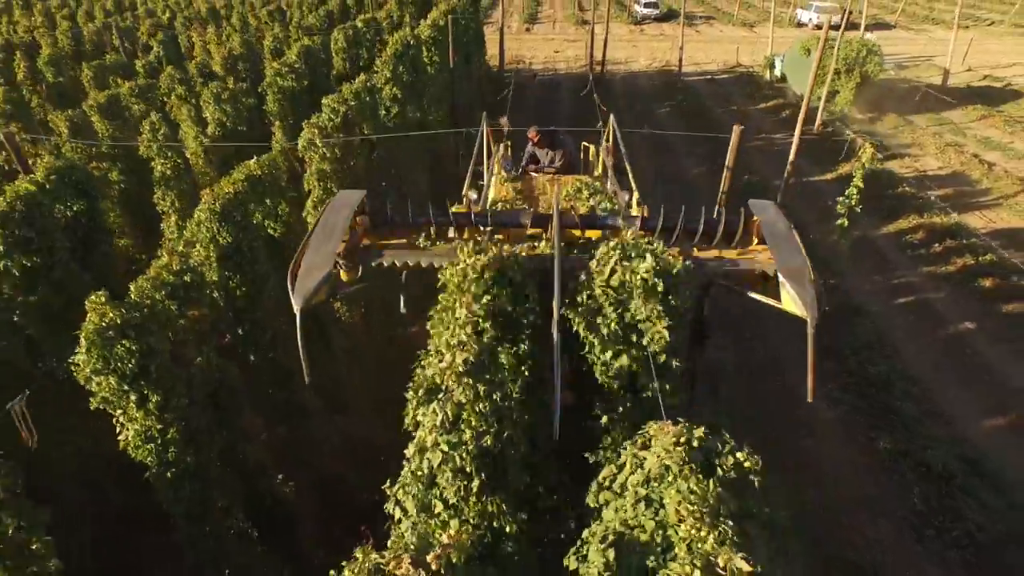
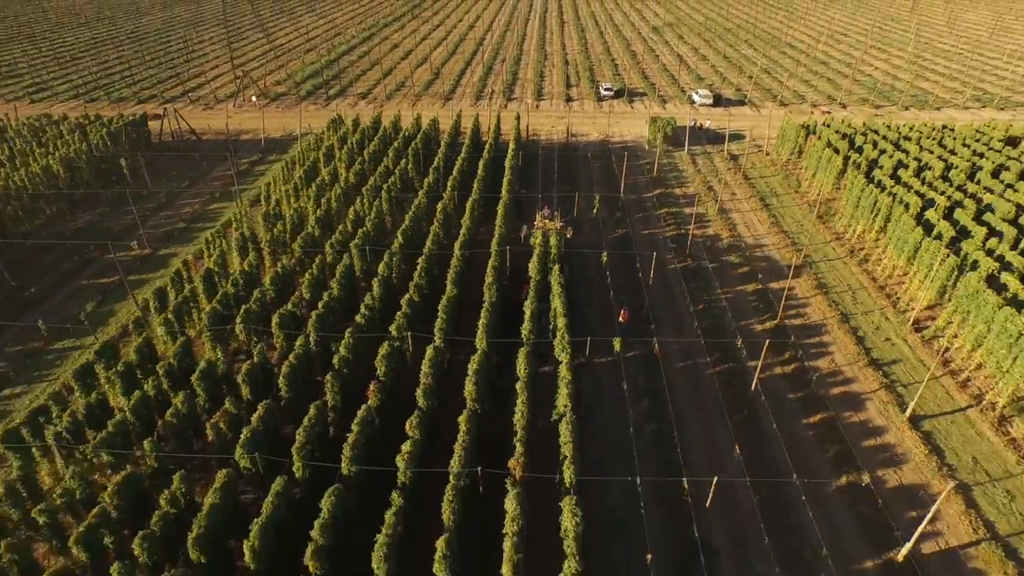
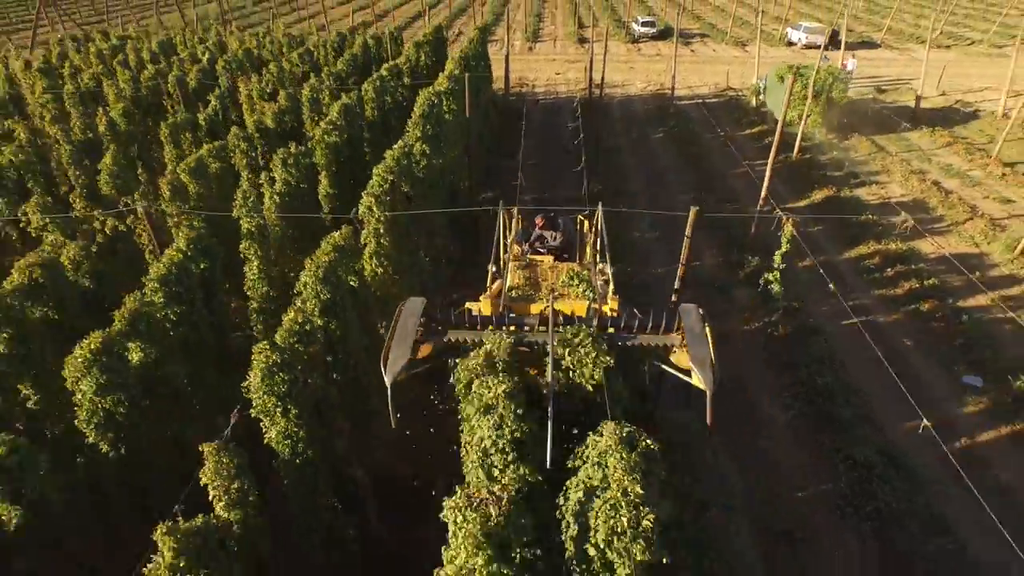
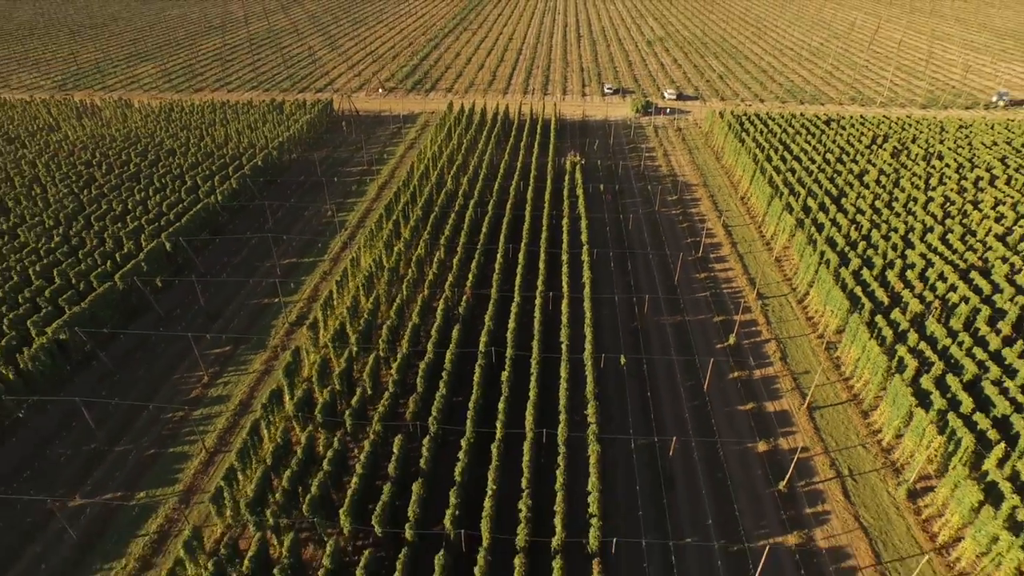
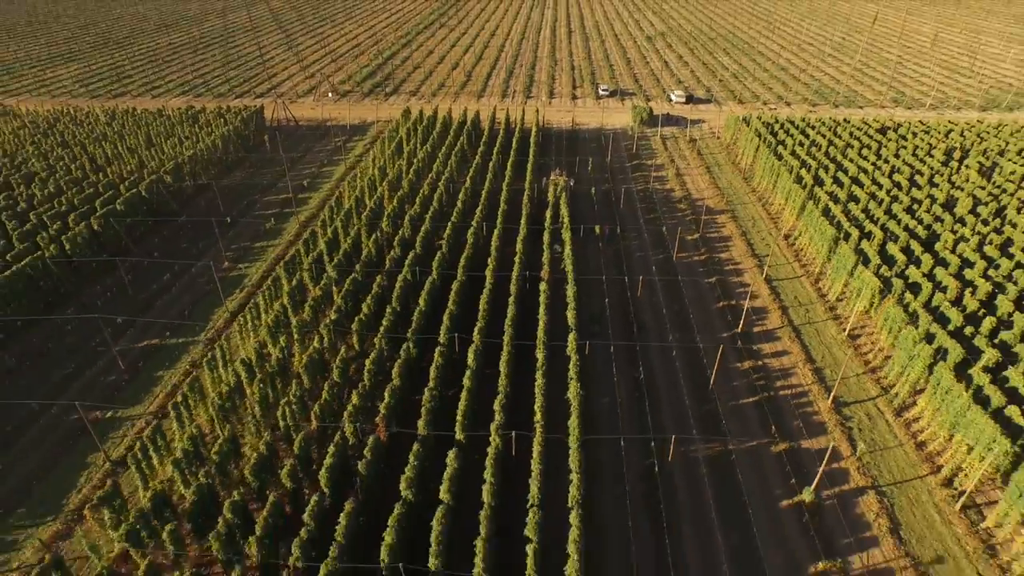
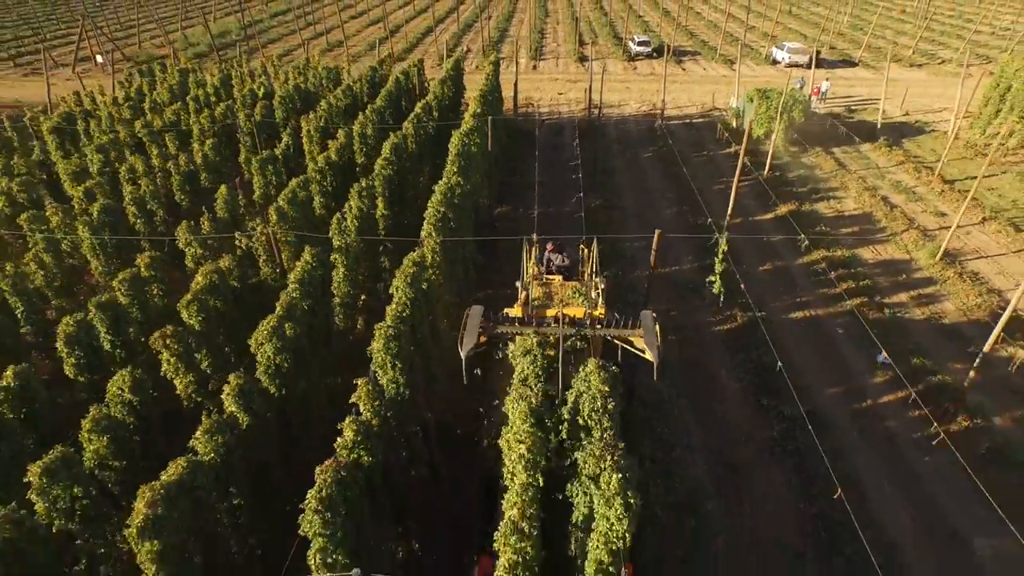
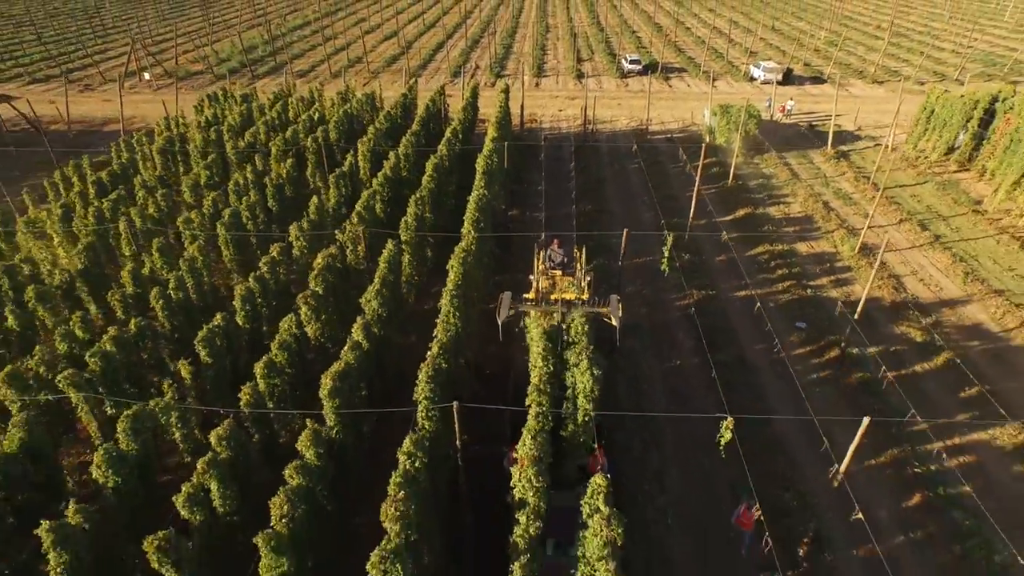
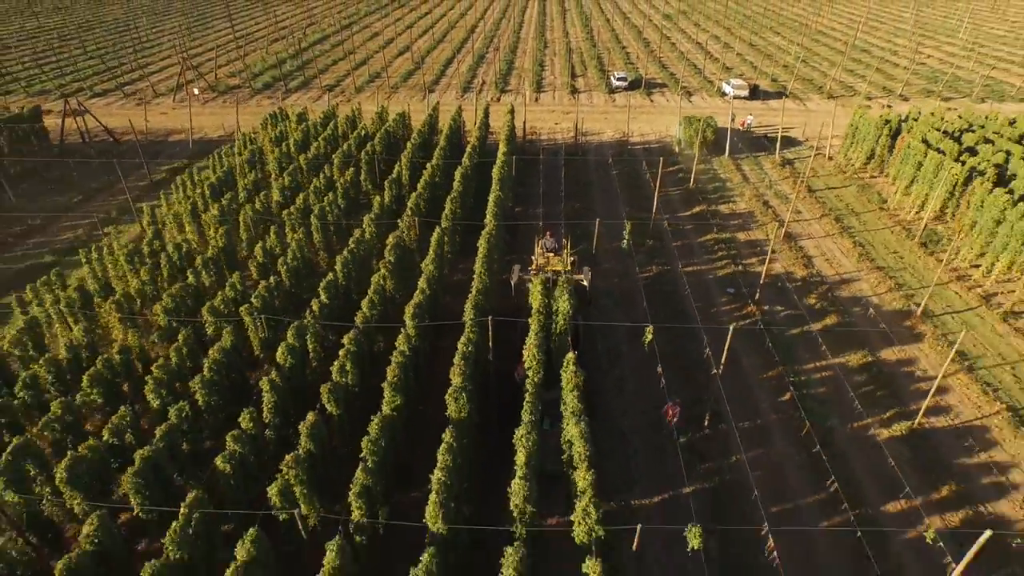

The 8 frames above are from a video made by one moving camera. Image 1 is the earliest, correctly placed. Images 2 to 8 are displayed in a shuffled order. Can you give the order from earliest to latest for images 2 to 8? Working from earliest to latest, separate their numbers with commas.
3, 6, 7, 8, 2, 5, 4
